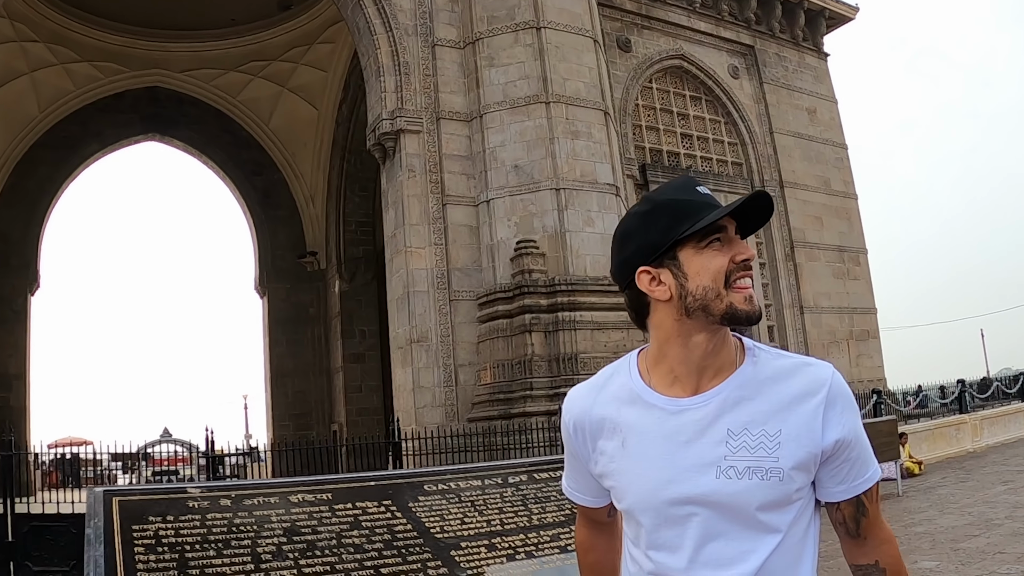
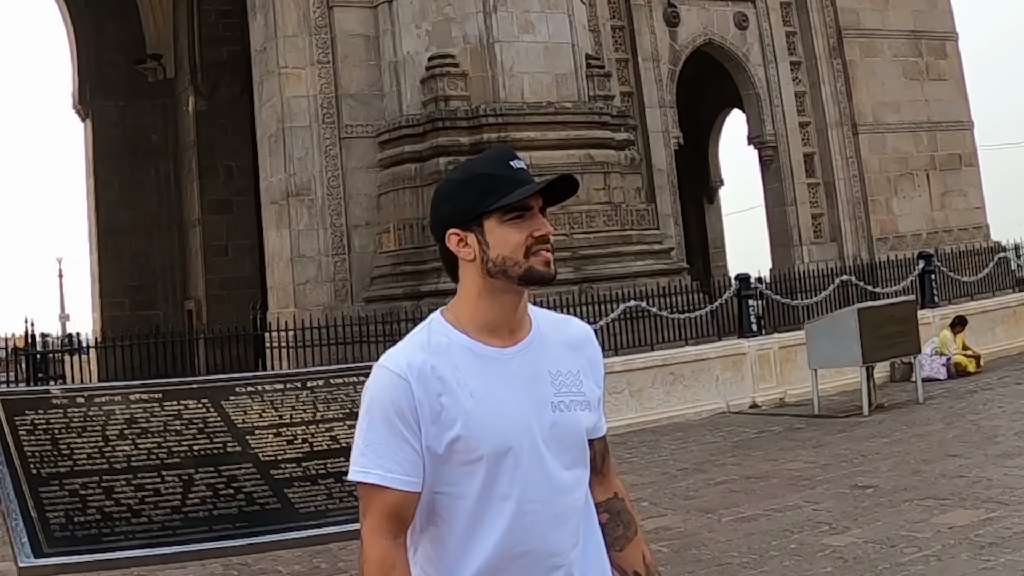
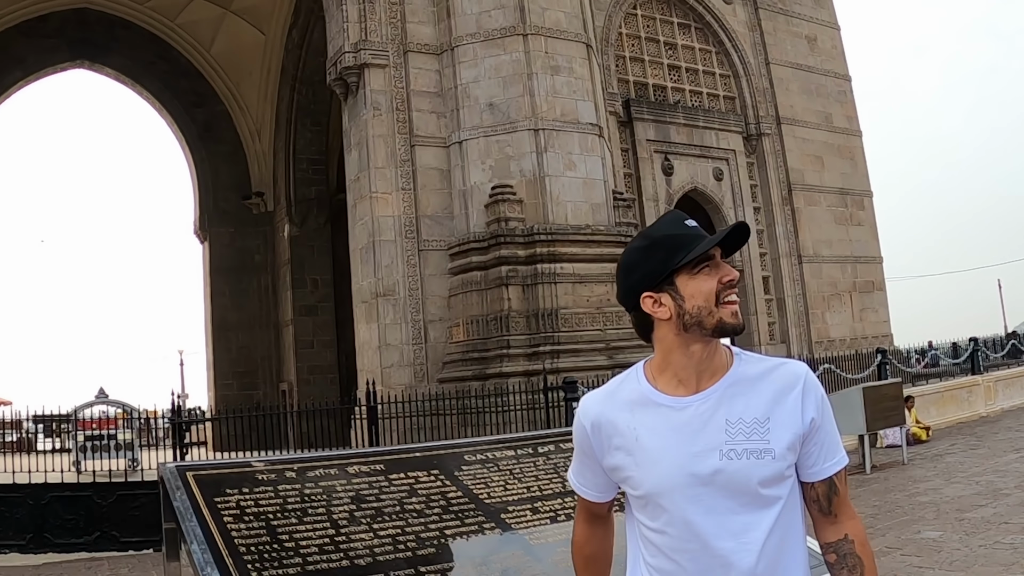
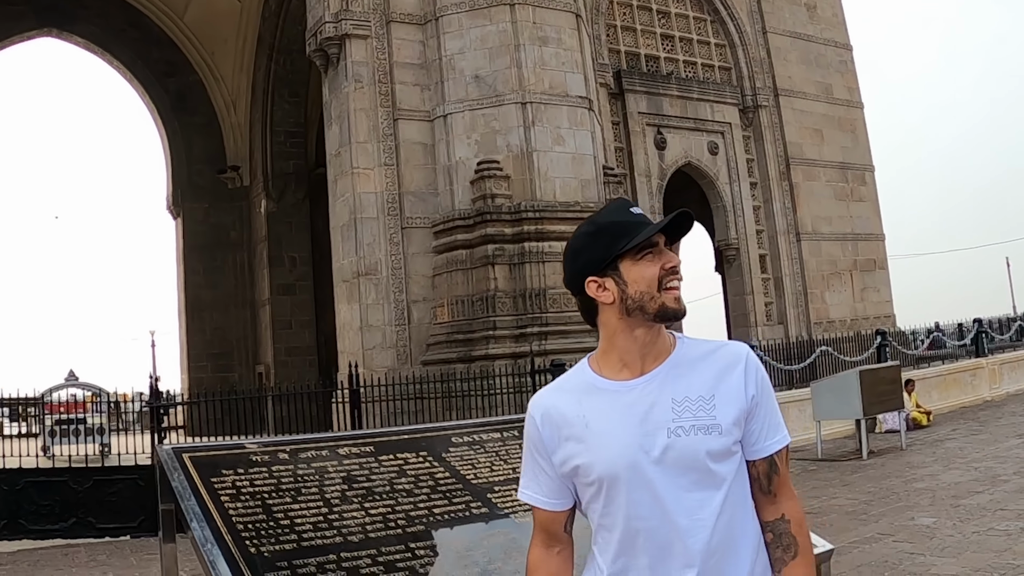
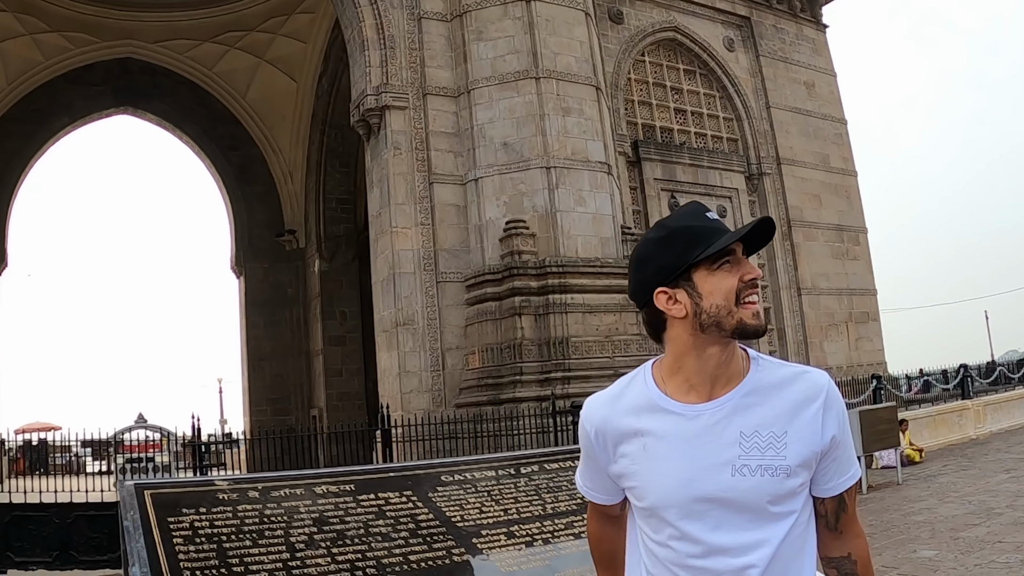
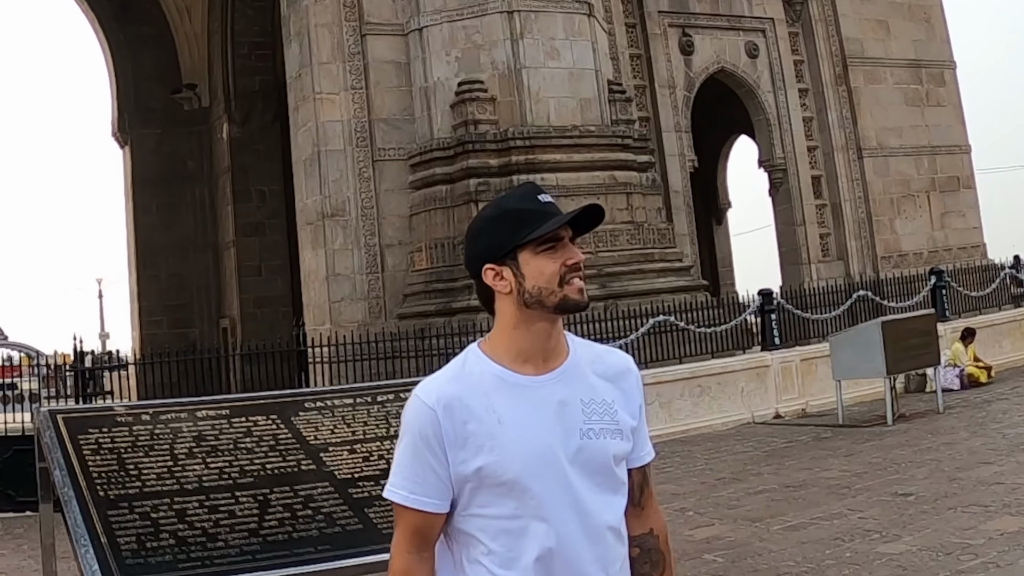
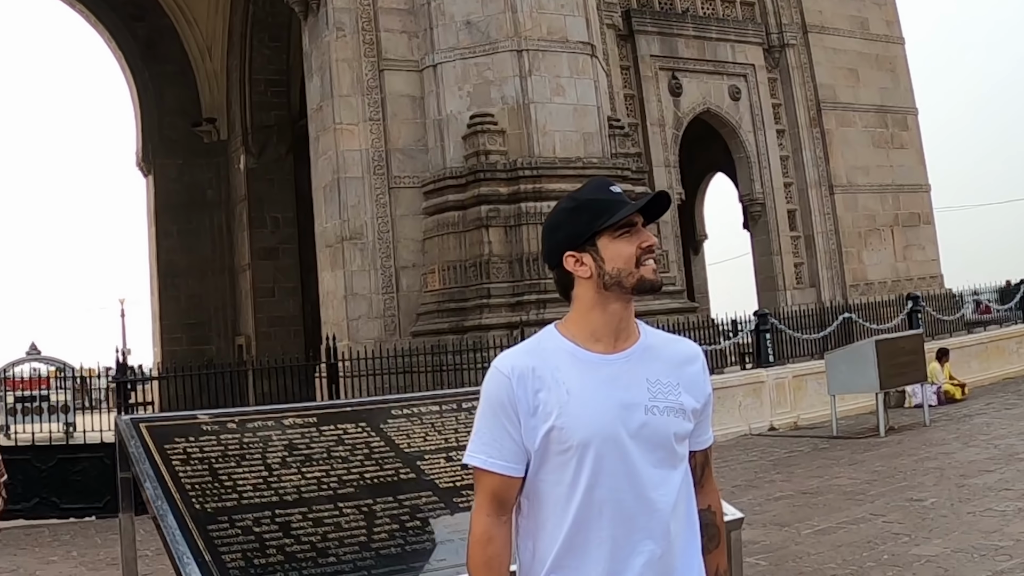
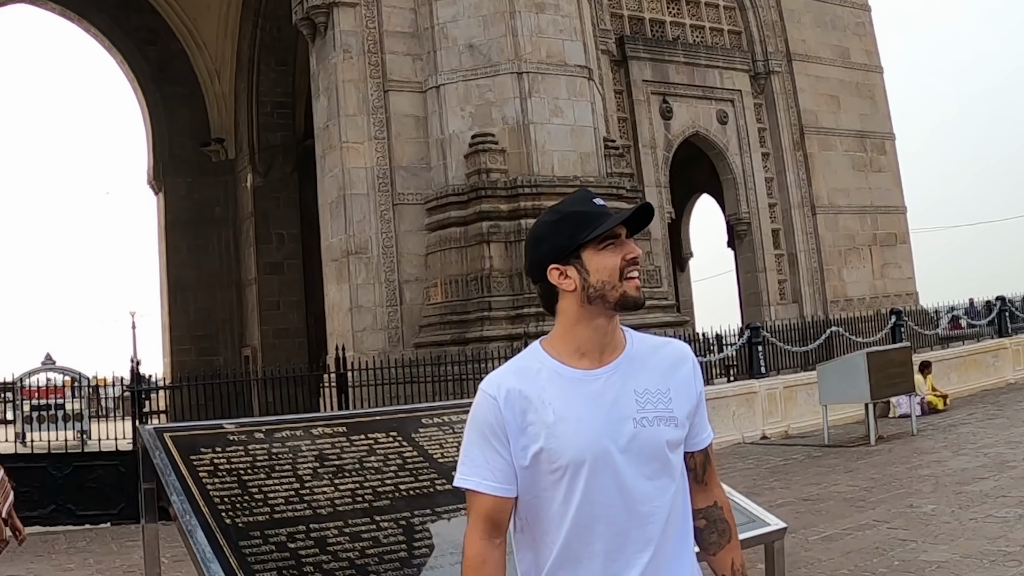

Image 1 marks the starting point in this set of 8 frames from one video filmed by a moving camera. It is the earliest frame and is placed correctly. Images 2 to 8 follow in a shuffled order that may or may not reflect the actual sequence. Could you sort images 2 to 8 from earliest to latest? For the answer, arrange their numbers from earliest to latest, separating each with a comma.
5, 3, 4, 8, 7, 6, 2
